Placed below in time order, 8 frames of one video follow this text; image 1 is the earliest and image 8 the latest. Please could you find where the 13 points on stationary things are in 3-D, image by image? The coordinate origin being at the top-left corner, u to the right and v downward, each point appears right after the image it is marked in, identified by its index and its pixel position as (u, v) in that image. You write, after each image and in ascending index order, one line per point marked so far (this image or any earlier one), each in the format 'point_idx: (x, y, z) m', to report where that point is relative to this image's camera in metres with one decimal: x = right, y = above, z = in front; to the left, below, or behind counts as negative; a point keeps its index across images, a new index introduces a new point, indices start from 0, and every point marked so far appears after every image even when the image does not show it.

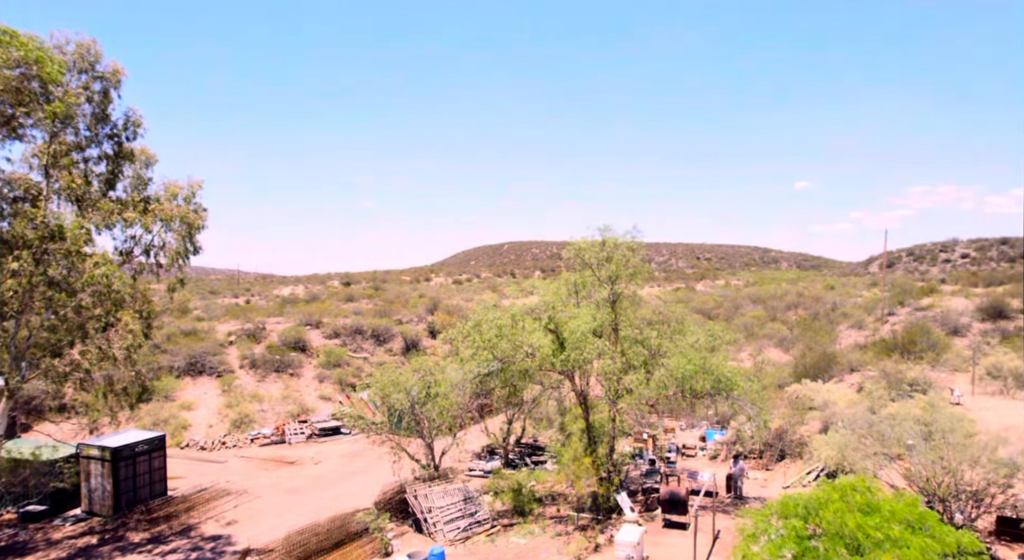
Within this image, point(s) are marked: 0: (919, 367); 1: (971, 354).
0: (+11.5, -2.4, +19.1) m
1: (+12.9, -1.9, +19.0) m
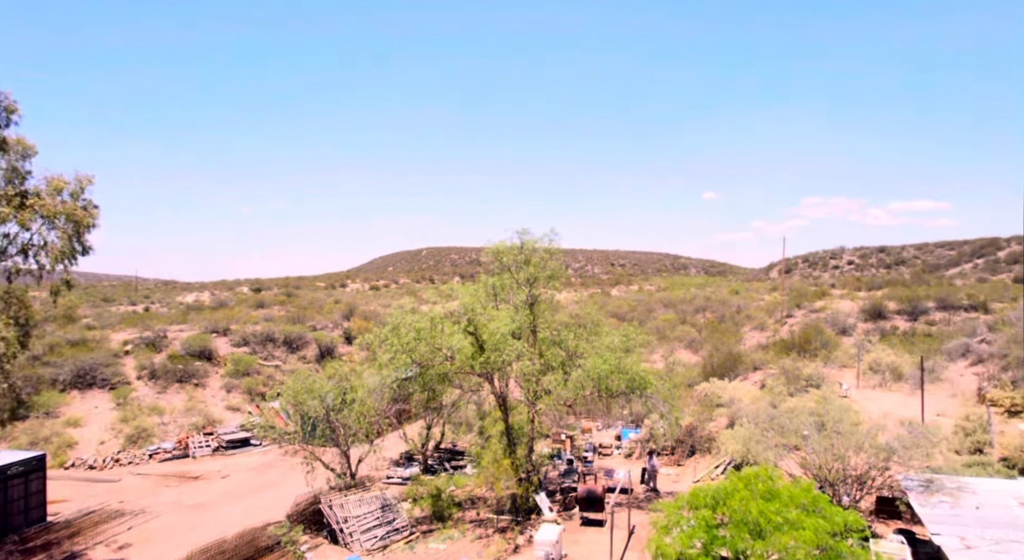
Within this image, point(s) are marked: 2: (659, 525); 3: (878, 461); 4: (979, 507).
0: (+9.2, -2.5, +20.6) m
1: (+10.6, -2.0, +20.7) m
2: (+3.3, -5.9, +15.8) m
3: (+8.5, -4.2, +15.8) m
4: (+9.1, -4.4, +13.2) m
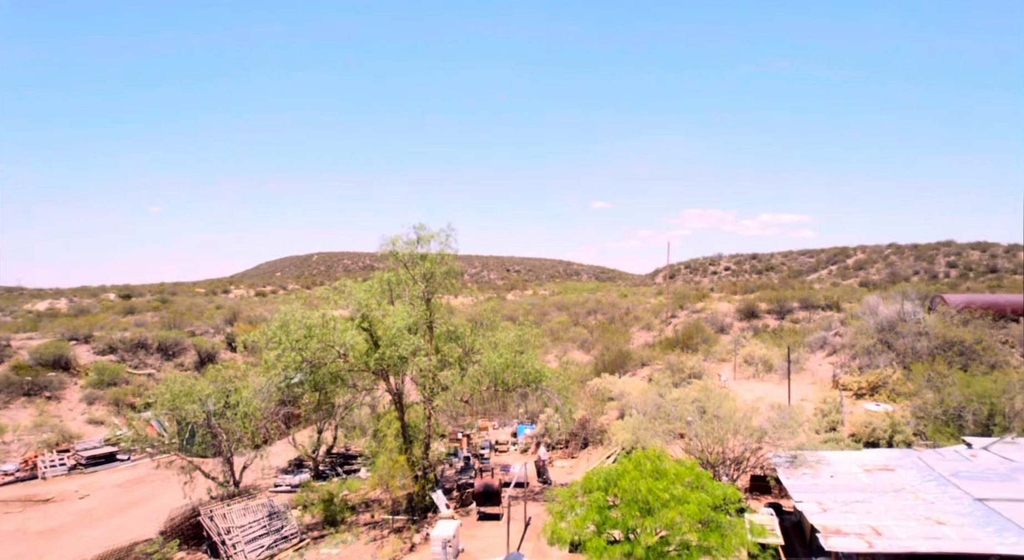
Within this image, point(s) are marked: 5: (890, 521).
0: (+6.0, -2.6, +22.4) m
1: (+7.4, -2.1, +22.7) m
2: (+1.0, -5.7, +16.6) m
3: (+6.2, -4.1, +17.5) m
4: (+7.2, -4.3, +15.1) m
5: (+7.2, -4.7, +13.0) m
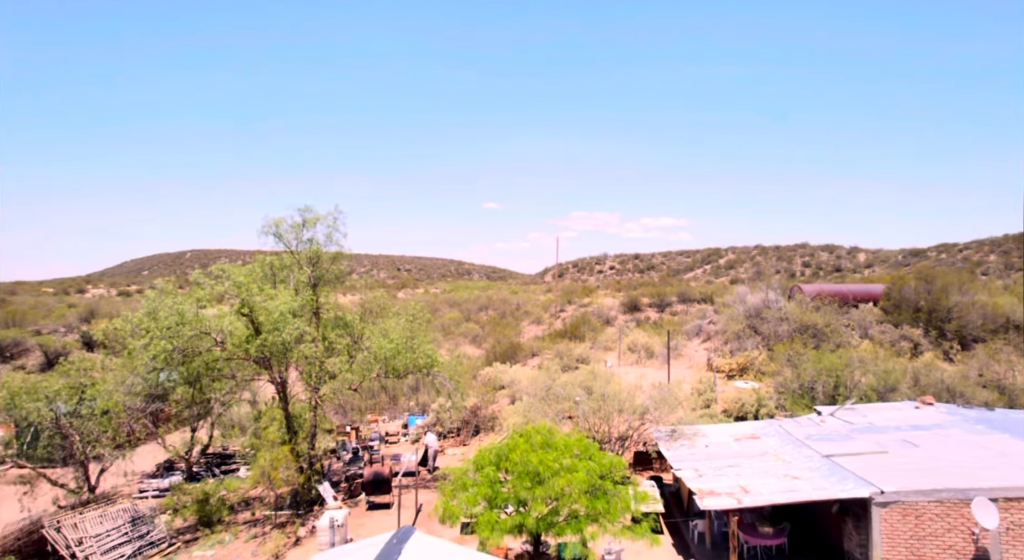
0: (+2.5, -2.3, +23.6) m
1: (+3.8, -1.9, +24.2) m
2: (-1.6, -5.3, +17.1) m
3: (+3.4, -3.8, +18.9) m
4: (+4.8, -4.0, +16.6) m
5: (+5.2, -4.3, +14.5) m
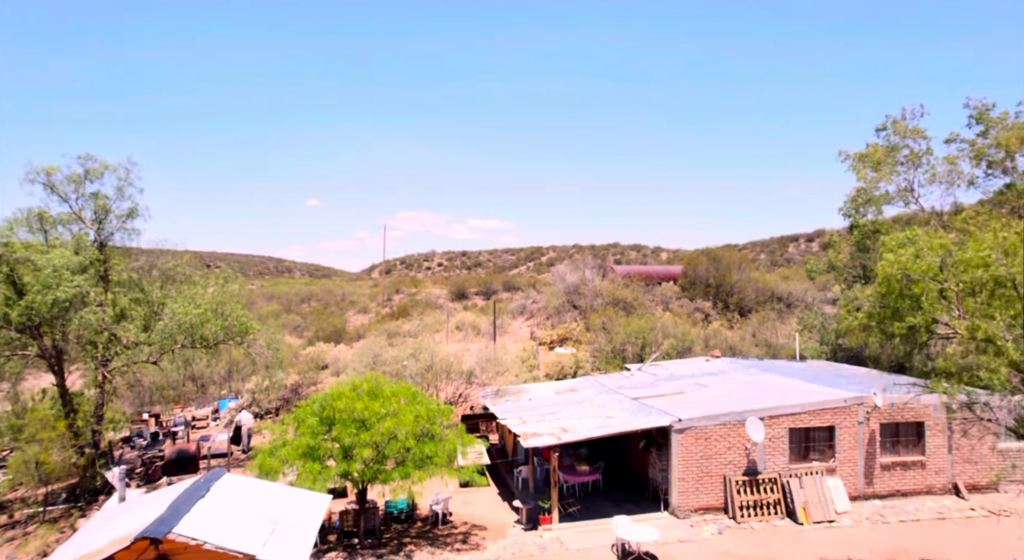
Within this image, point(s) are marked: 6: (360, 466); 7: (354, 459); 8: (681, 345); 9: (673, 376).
0: (-3.6, -1.7, +24.2) m
1: (-2.5, -1.4, +25.2) m
2: (-5.8, -4.0, +16.6) m
3: (-1.4, -3.0, +19.8) m
4: (+0.5, -3.1, +18.0) m
5: (+1.4, -3.4, +16.1) m
6: (-3.5, -4.4, +16.0) m
7: (-3.6, -4.2, +15.8) m
8: (+4.7, -1.7, +18.7) m
9: (+4.1, -2.4, +17.1) m
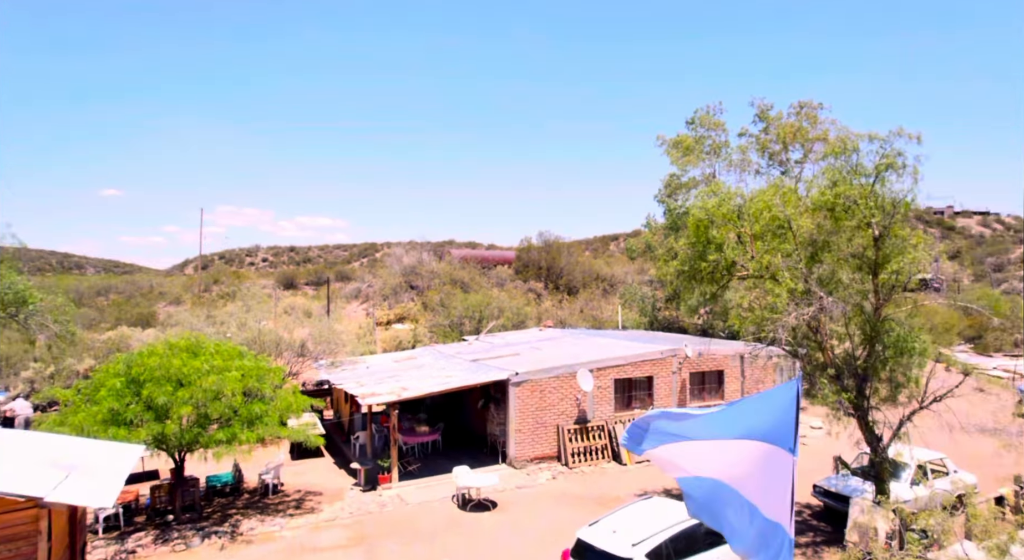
0: (-9.3, -1.0, +22.8) m
1: (-8.5, -0.9, +24.1) m
2: (-9.5, -2.8, +14.8) m
3: (-6.1, -2.1, +19.1) m
4: (-3.7, -2.3, +17.9) m
5: (-2.4, -2.5, +16.3) m
6: (-7.1, -3.3, +14.8) m
7: (-7.2, -3.0, +14.6) m
8: (+0.1, -1.1, +19.8) m
9: (-0.1, -1.7, +18.0) m
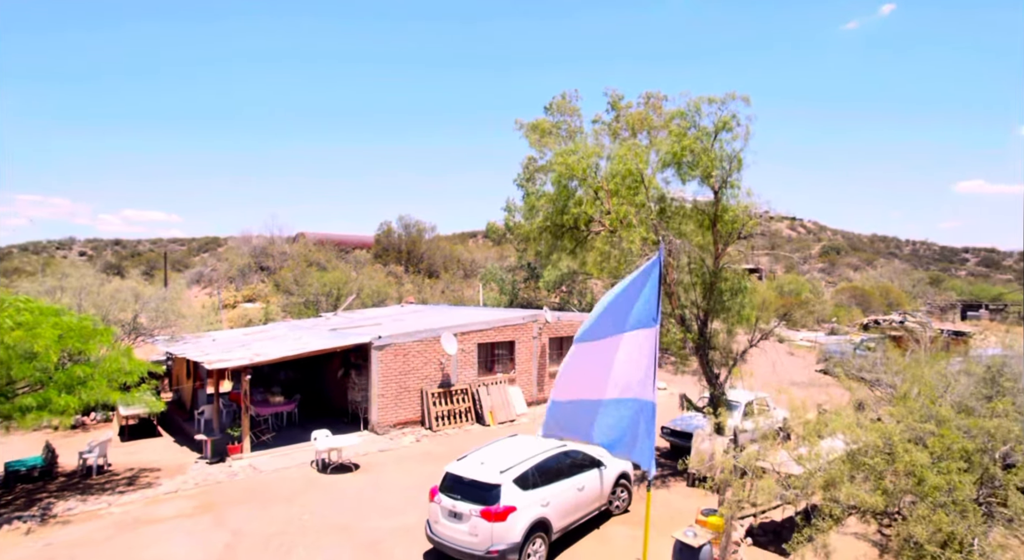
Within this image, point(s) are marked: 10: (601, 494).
0: (-13.9, -0.4, +20.3) m
1: (-13.3, -0.4, +21.7) m
2: (-12.1, -1.6, +12.3) m
3: (-9.8, -1.4, +17.3) m
4: (-7.3, -1.5, +16.7) m
5: (-5.5, -1.6, +15.5) m
6: (-9.8, -2.2, +12.8) m
7: (-9.8, -1.9, +12.7) m
8: (-4.0, -0.5, +19.5) m
9: (-3.7, -0.9, +17.7) m
10: (+1.6, -3.8, +12.1) m
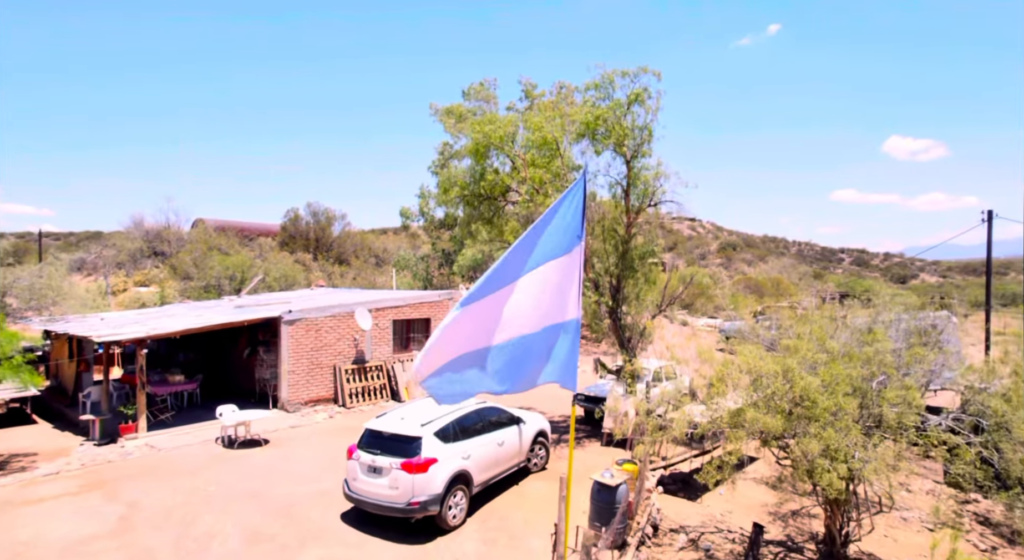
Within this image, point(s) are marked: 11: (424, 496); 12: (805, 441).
0: (-16.3, 0.0, +18.2) m
1: (-16.0, 0.0, +19.7) m
2: (-13.4, -0.8, +10.5) m
3: (-11.9, -0.8, +15.8) m
4: (-9.3, -0.9, +15.6) m
5: (-7.4, -1.0, +14.6) m
6: (-11.2, -1.4, +11.3) m
7: (-11.2, -1.2, +11.2) m
8: (-6.5, -0.1, +18.9) m
9: (-6.0, -0.4, +17.2) m
10: (+0.1, -3.1, +12.2) m
11: (-1.3, -3.3, +10.3) m
12: (+4.1, -2.2, +9.4) m
